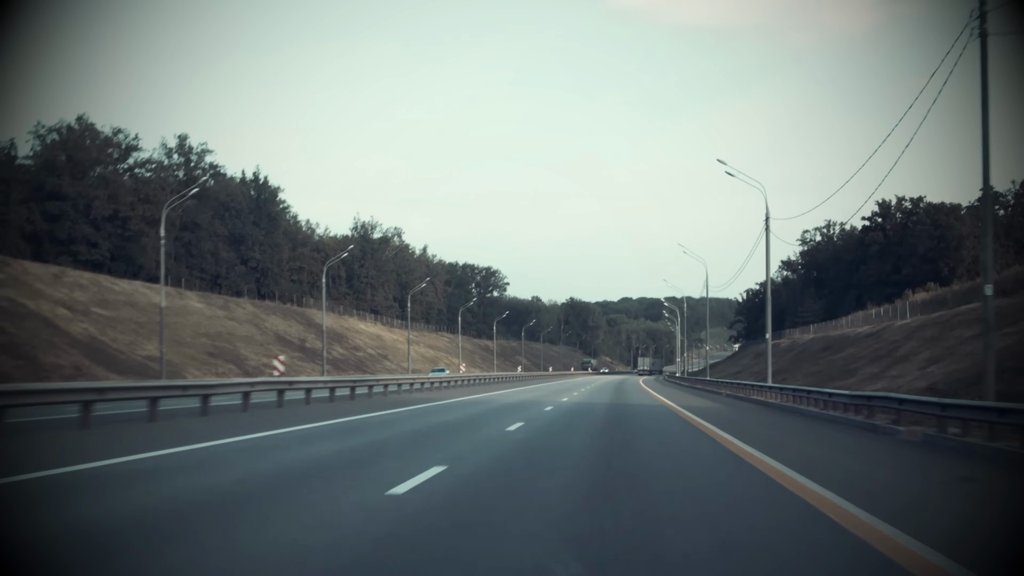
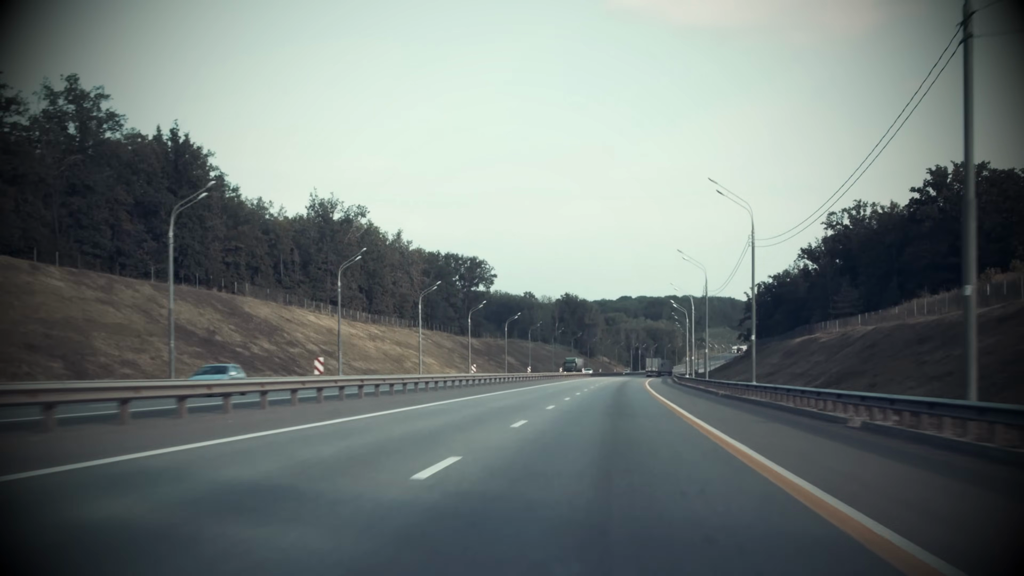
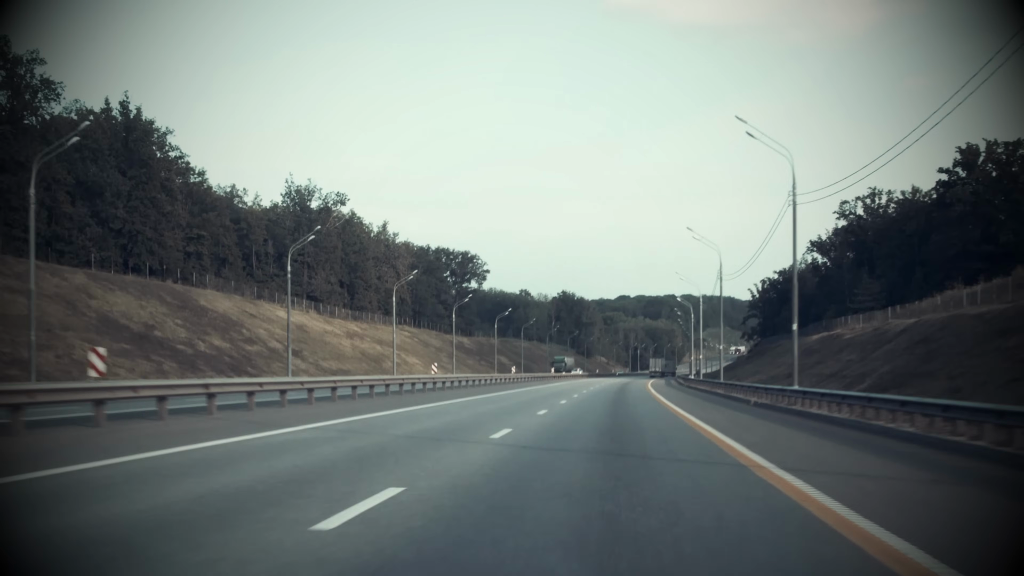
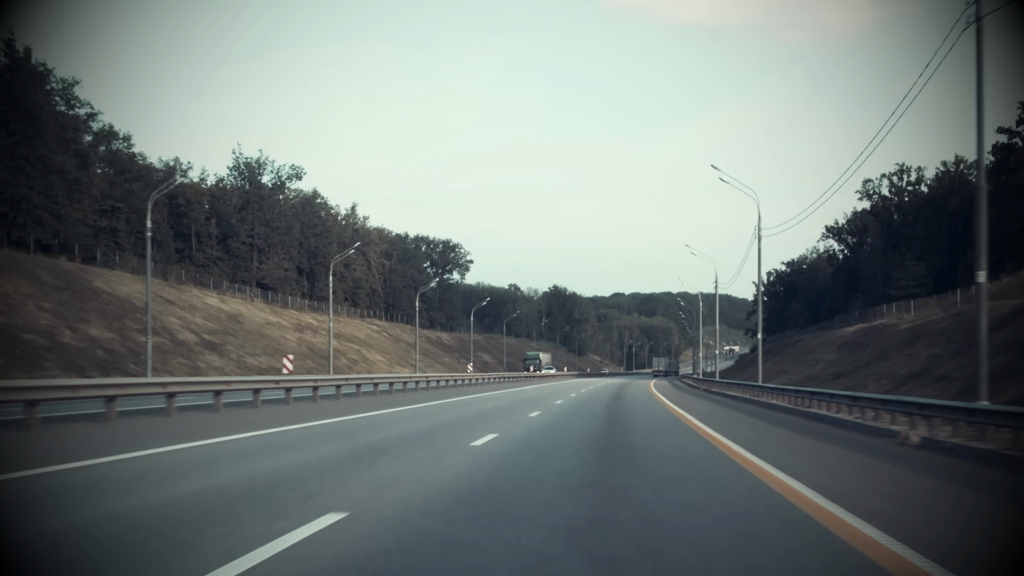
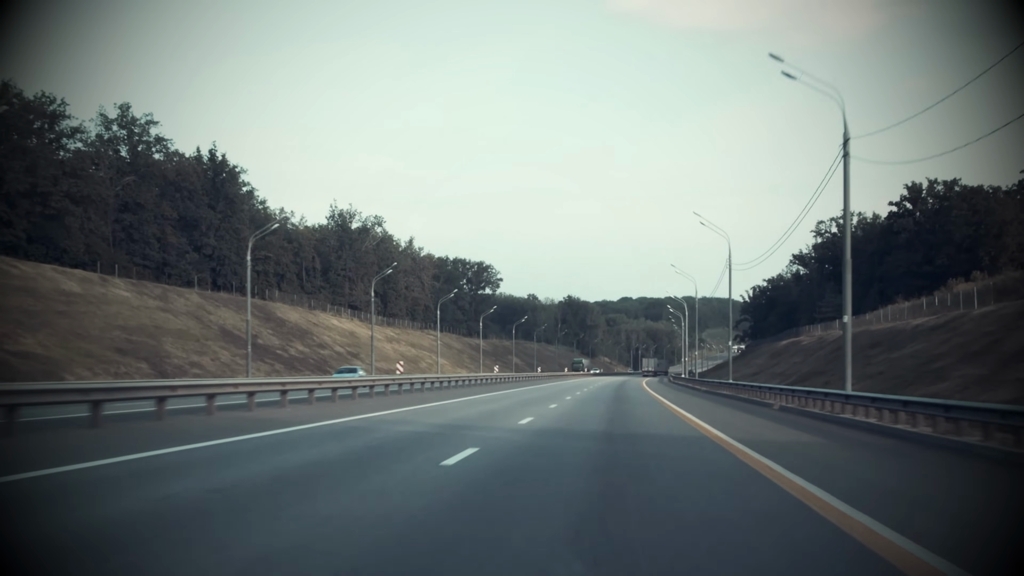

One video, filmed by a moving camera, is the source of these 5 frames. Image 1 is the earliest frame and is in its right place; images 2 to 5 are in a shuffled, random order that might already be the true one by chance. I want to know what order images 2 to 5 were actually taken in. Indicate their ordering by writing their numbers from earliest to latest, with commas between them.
5, 2, 3, 4
